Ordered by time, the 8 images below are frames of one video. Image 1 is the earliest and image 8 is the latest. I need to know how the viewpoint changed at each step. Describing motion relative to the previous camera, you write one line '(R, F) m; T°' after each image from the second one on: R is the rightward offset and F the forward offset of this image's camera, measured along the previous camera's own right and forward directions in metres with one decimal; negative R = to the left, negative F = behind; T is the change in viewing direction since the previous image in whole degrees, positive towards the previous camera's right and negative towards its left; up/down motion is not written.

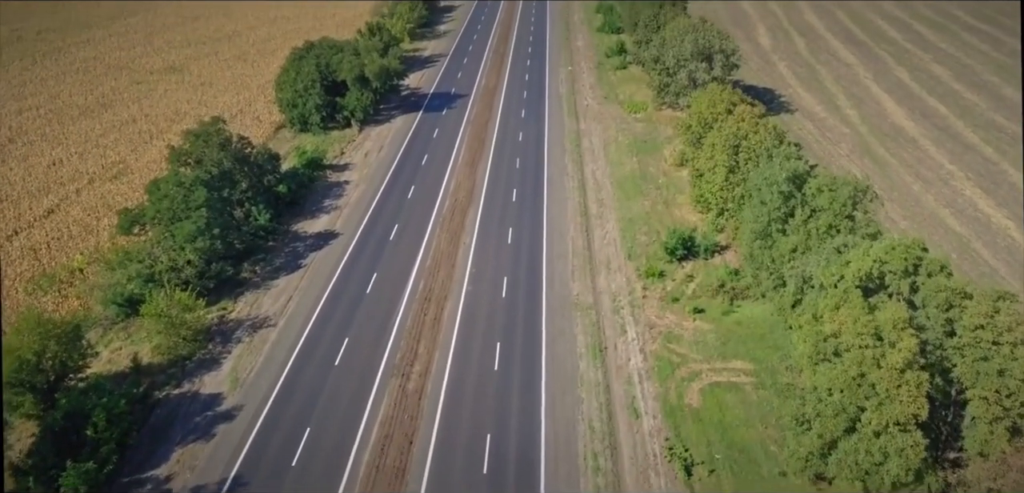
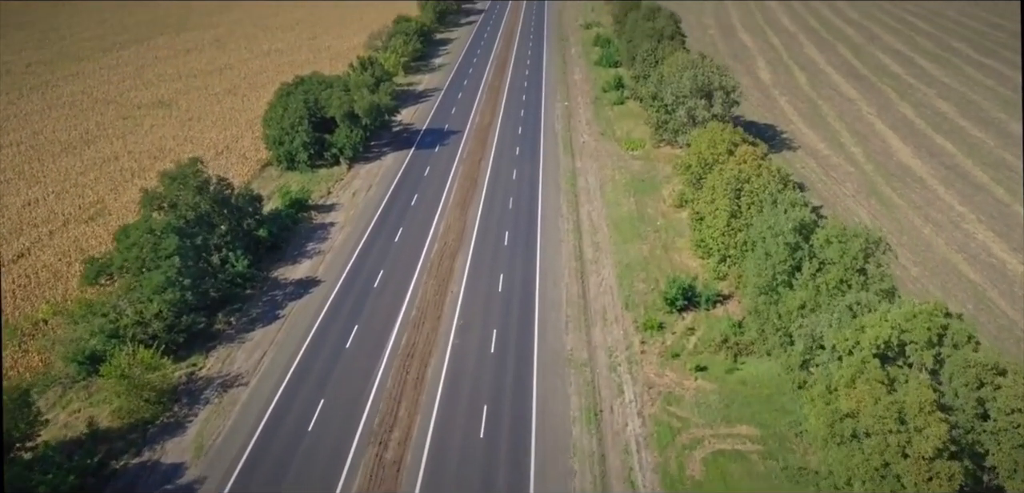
(+0.4, +1.9) m; 0°
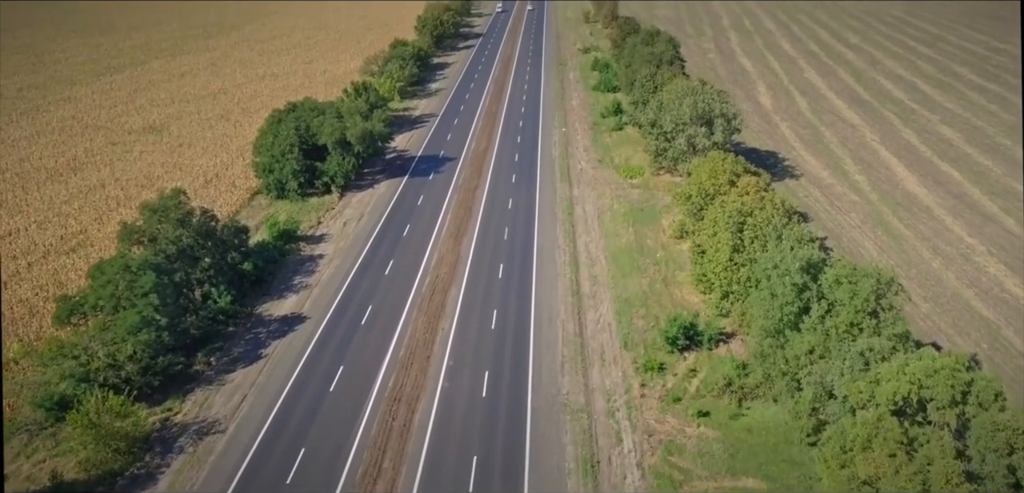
(+0.3, +1.4) m; 0°
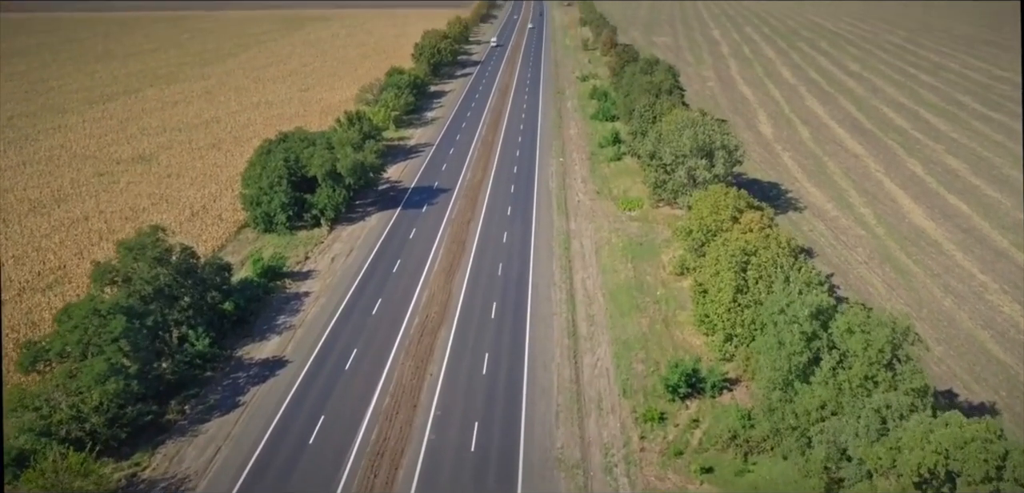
(+0.3, +1.6) m; 0°
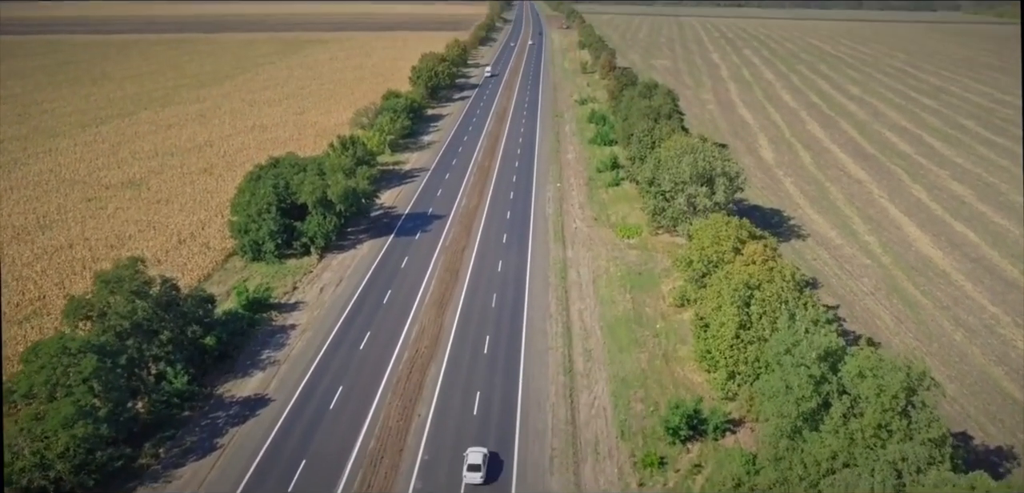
(+0.3, +1.4) m; 0°
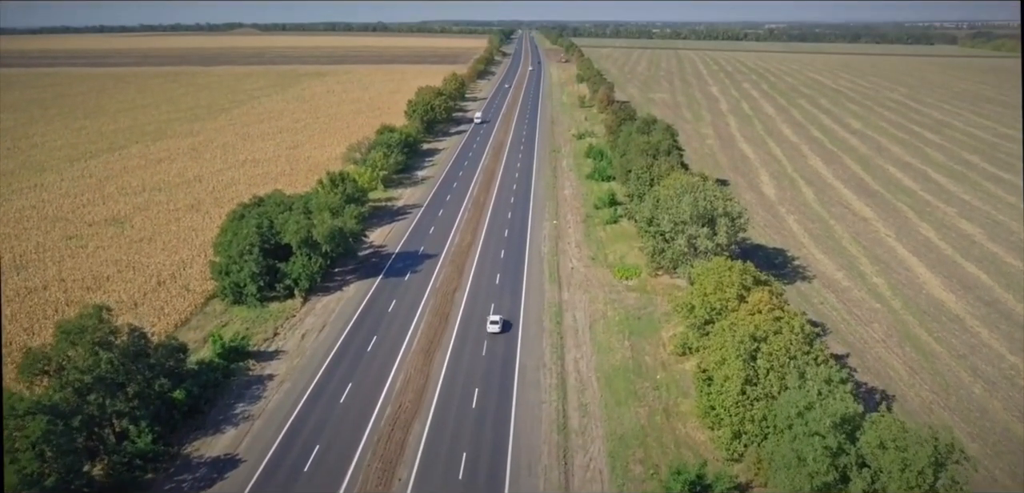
(+0.4, +2.1) m; 0°
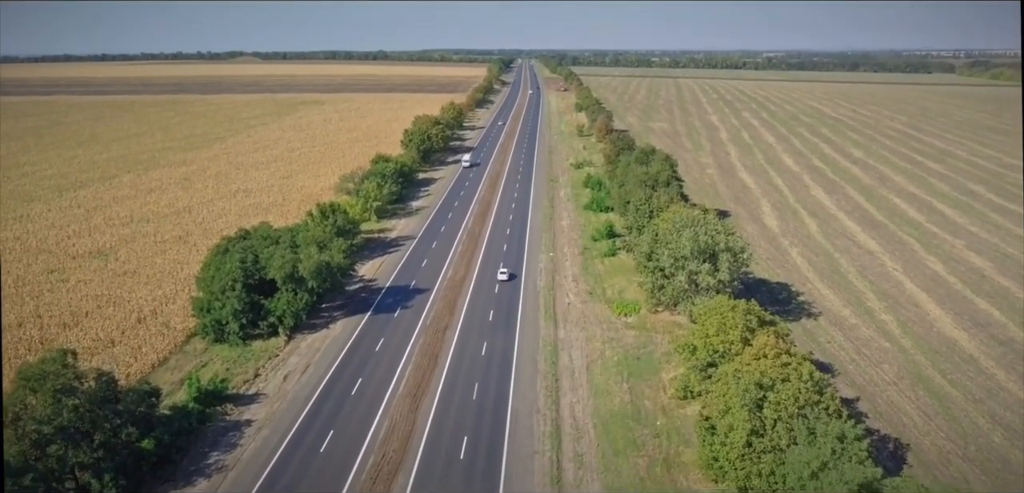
(+0.4, +1.8) m; 0°
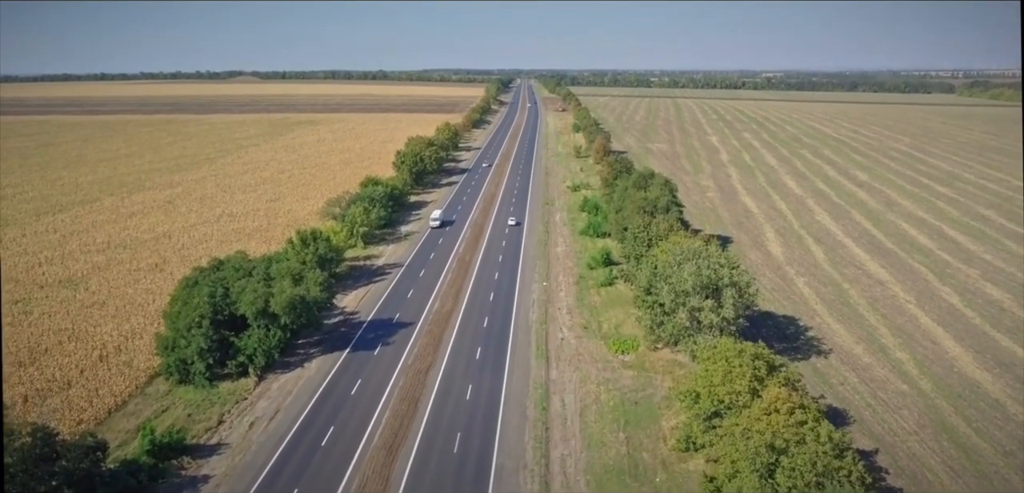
(+0.6, +3.1) m; 0°
